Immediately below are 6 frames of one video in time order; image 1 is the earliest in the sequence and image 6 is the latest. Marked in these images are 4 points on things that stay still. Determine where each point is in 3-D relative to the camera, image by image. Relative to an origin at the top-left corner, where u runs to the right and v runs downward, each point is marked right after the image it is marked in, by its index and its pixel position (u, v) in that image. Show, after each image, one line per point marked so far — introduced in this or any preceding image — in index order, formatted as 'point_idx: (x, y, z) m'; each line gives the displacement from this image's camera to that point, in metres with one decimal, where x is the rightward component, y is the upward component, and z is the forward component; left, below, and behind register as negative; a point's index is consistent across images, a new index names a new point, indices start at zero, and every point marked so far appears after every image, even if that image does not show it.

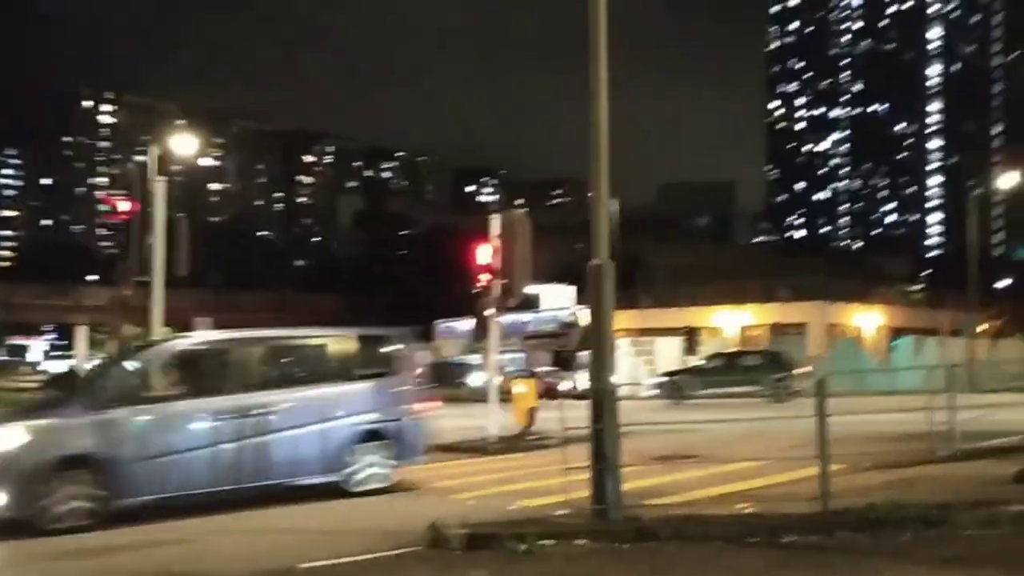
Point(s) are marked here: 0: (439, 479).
0: (-1.1, -3.0, +15.5) m
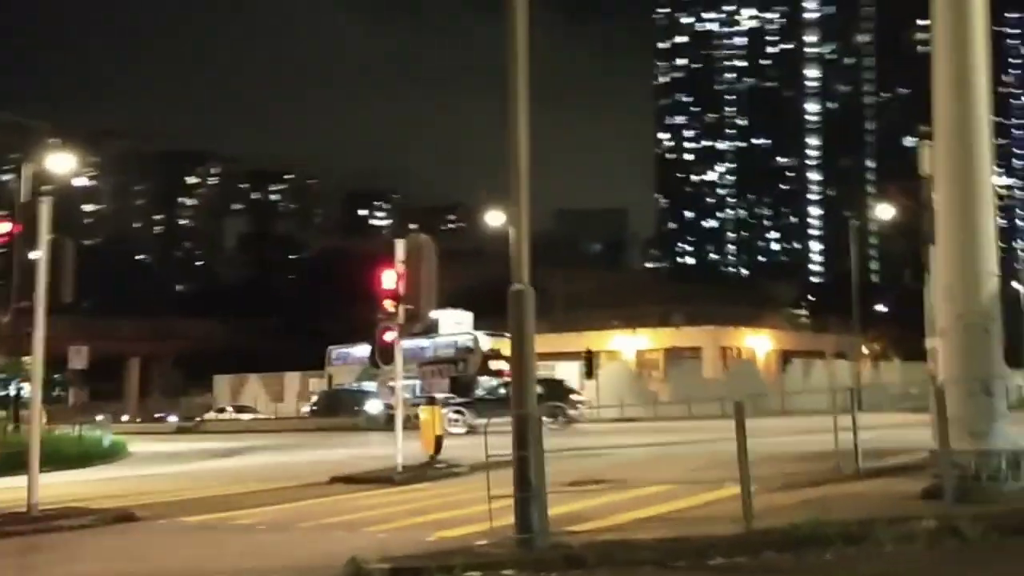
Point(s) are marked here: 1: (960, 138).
0: (-2.4, -3.4, +15.1) m
1: (+4.9, +1.7, +11.1) m
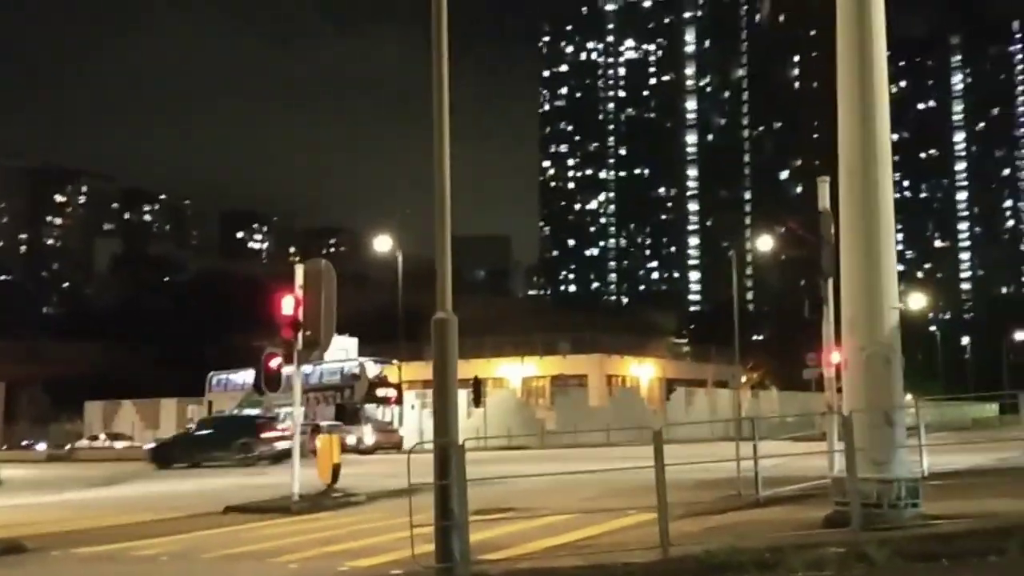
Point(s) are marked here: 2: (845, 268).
0: (-3.8, -3.7, +14.6) m
1: (+4.0, +1.3, +11.6) m
2: (+3.8, +0.2, +11.6) m
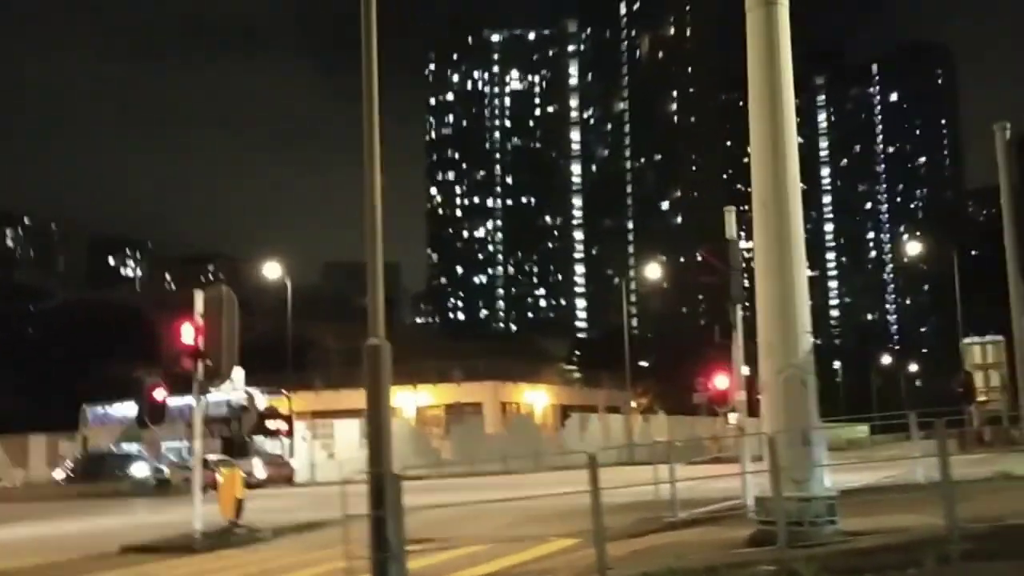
0: (-4.9, -4.2, +14.1) m
1: (+3.2, +1.0, +12.1) m
2: (+3.0, -0.1, +12.1) m
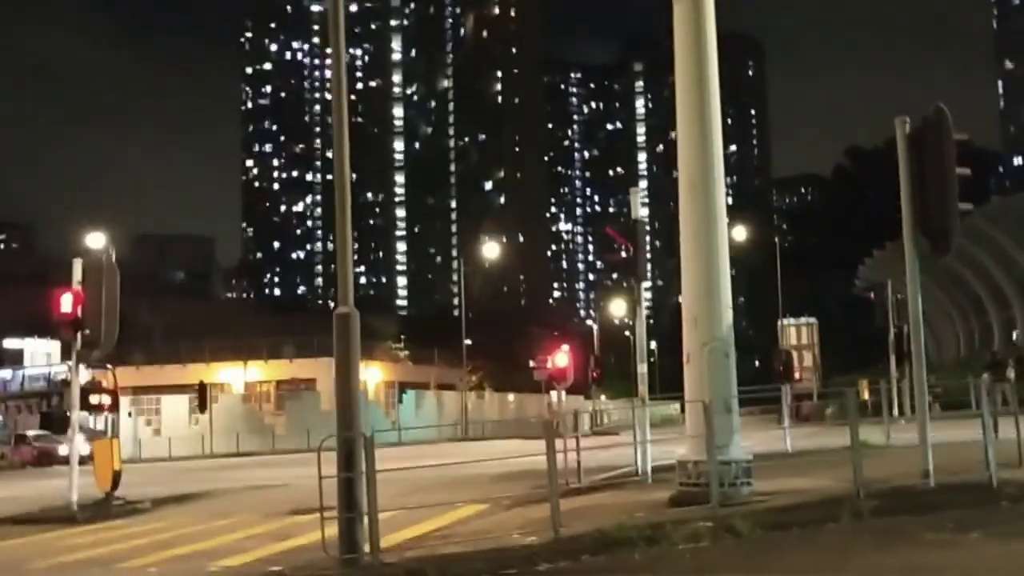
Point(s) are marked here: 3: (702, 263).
0: (-6.0, -3.6, +13.6) m
1: (+2.4, +1.2, +12.9) m
2: (+2.2, +0.2, +12.9) m
3: (+2.4, +0.3, +12.8) m
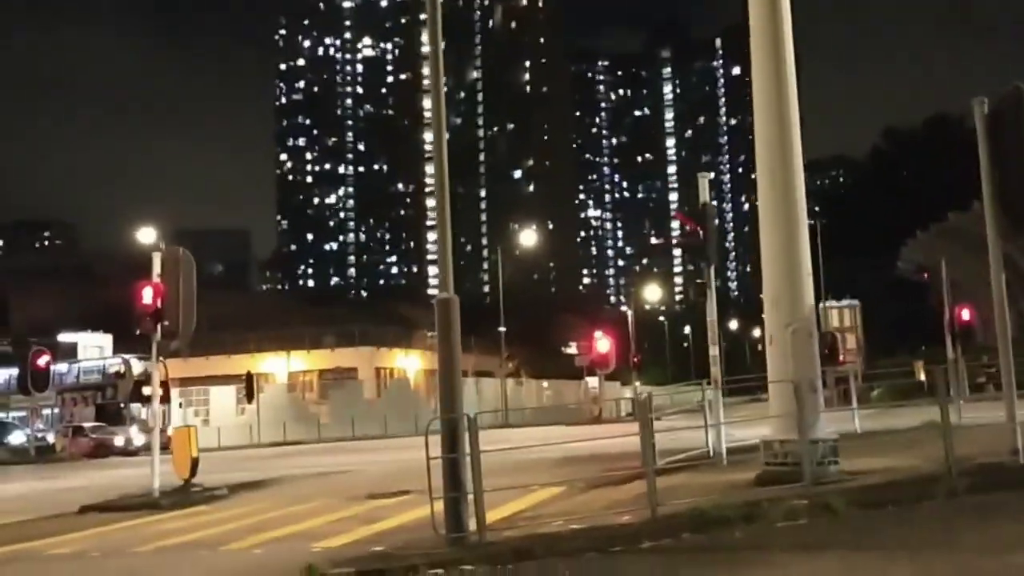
0: (-4.8, -3.5, +14.0) m
1: (+3.5, +1.5, +13.0) m
2: (+3.3, +0.4, +13.0) m
3: (+3.5, +0.6, +12.9) m
